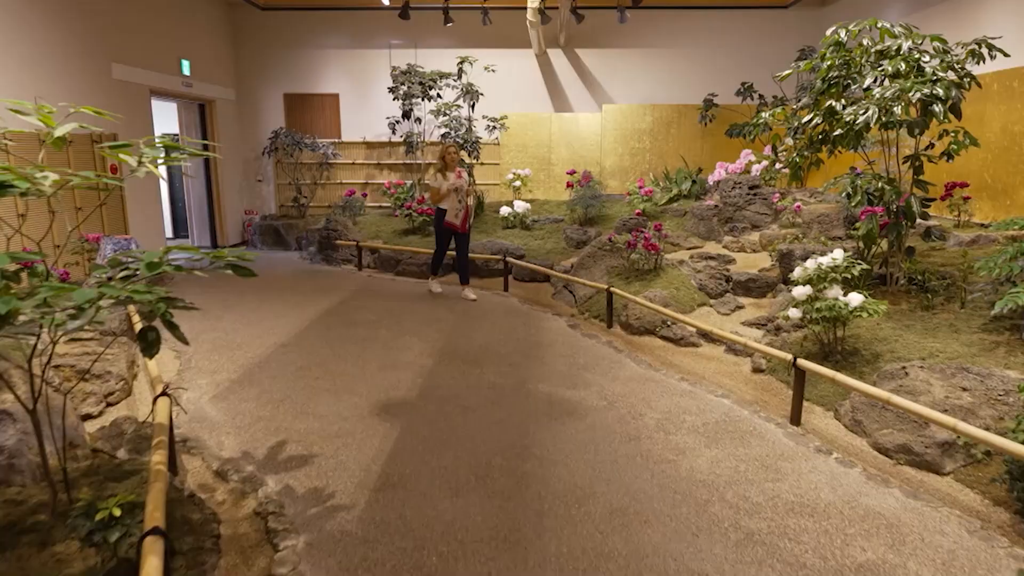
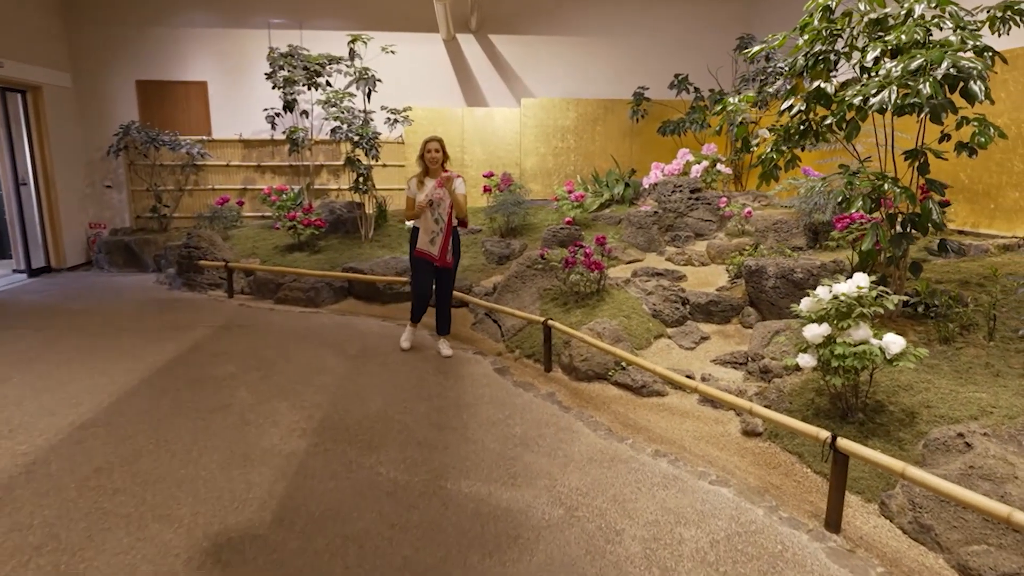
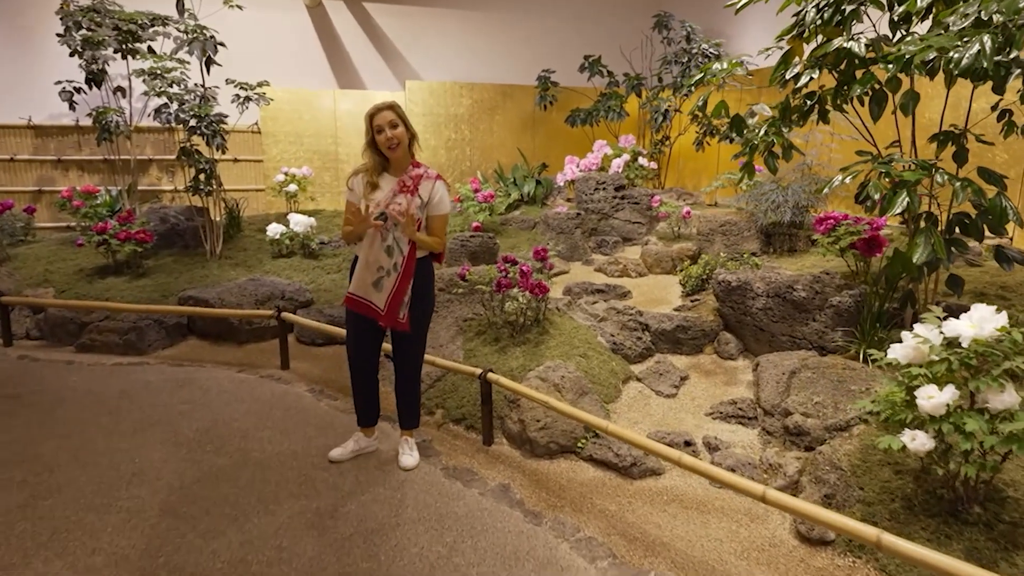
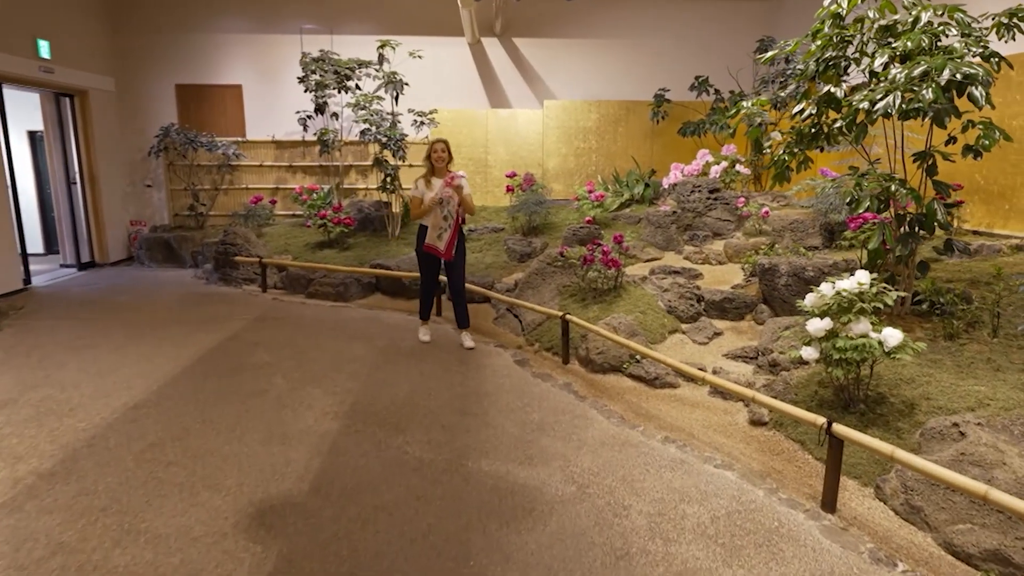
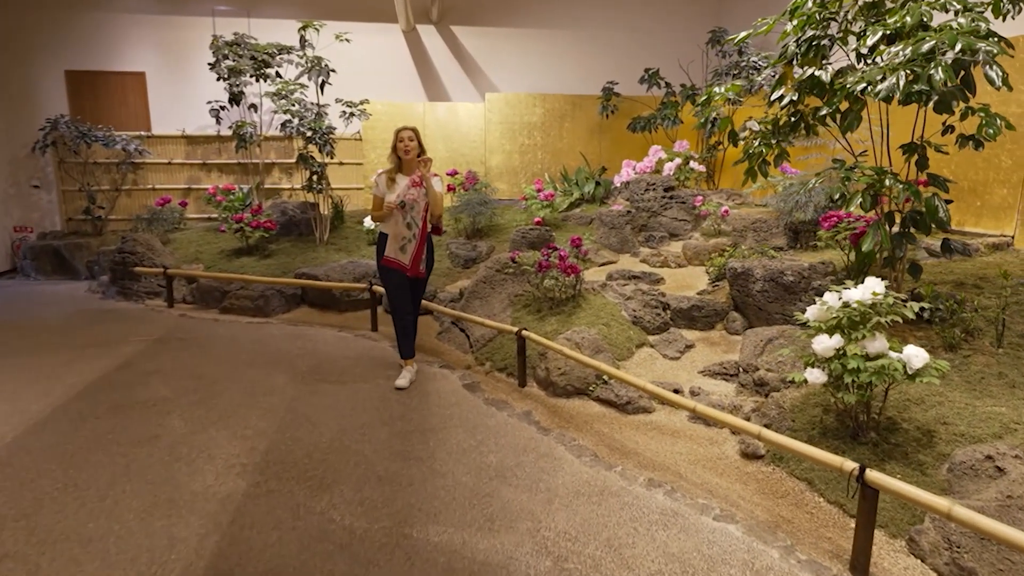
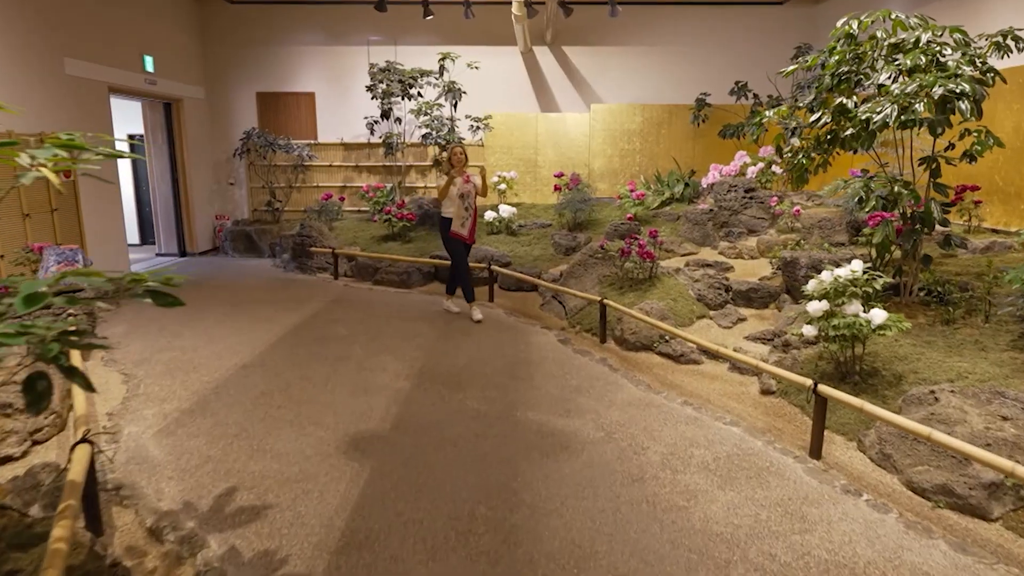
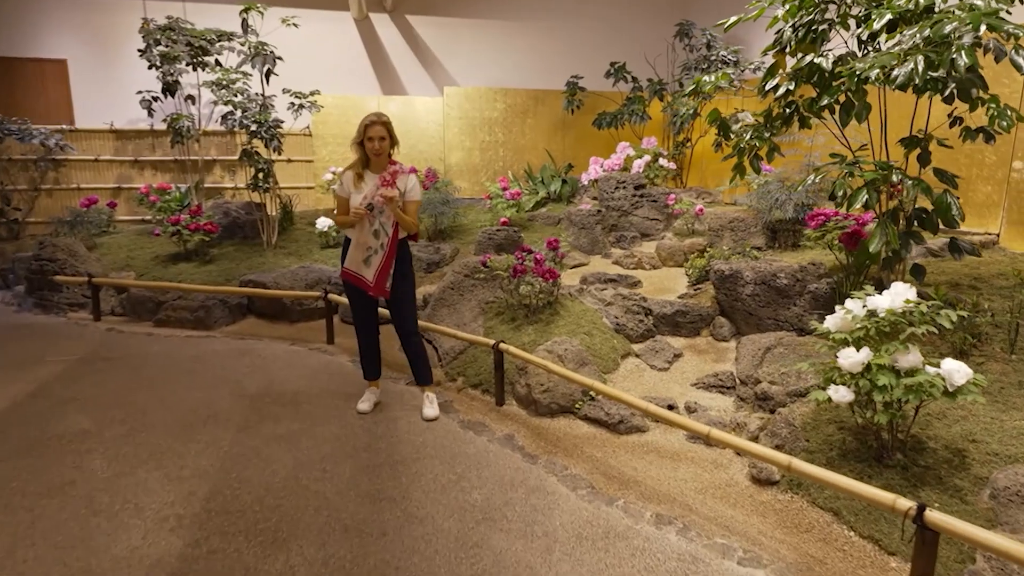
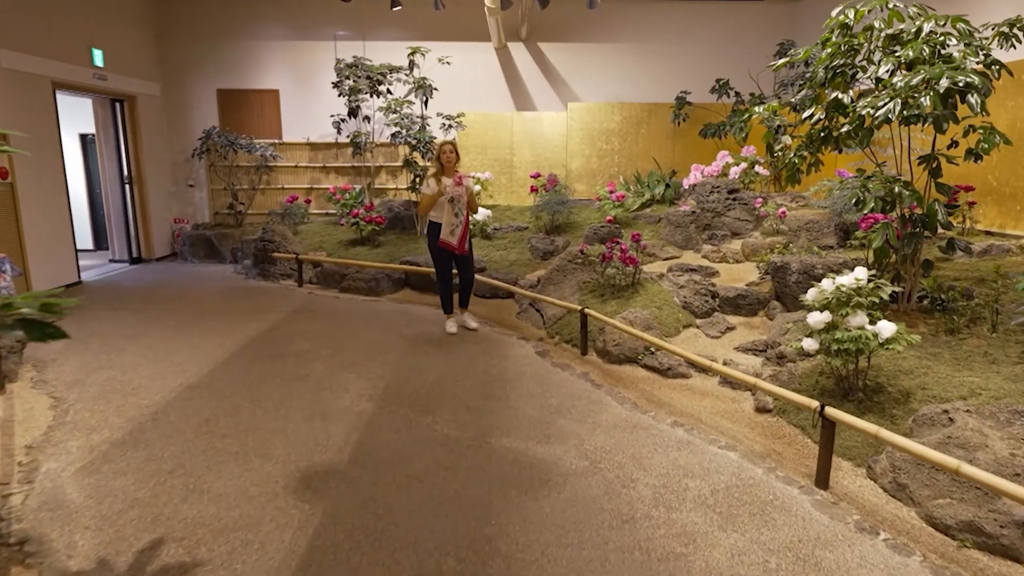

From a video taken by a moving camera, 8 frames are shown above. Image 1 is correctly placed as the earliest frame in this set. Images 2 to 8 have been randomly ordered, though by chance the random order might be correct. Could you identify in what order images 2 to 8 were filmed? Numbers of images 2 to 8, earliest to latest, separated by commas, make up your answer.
6, 8, 4, 2, 5, 7, 3
